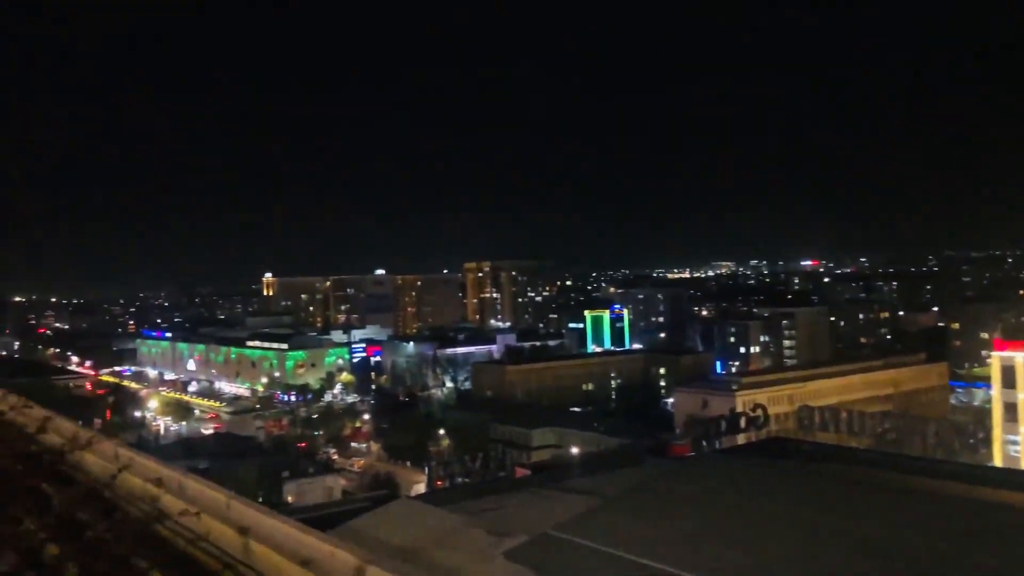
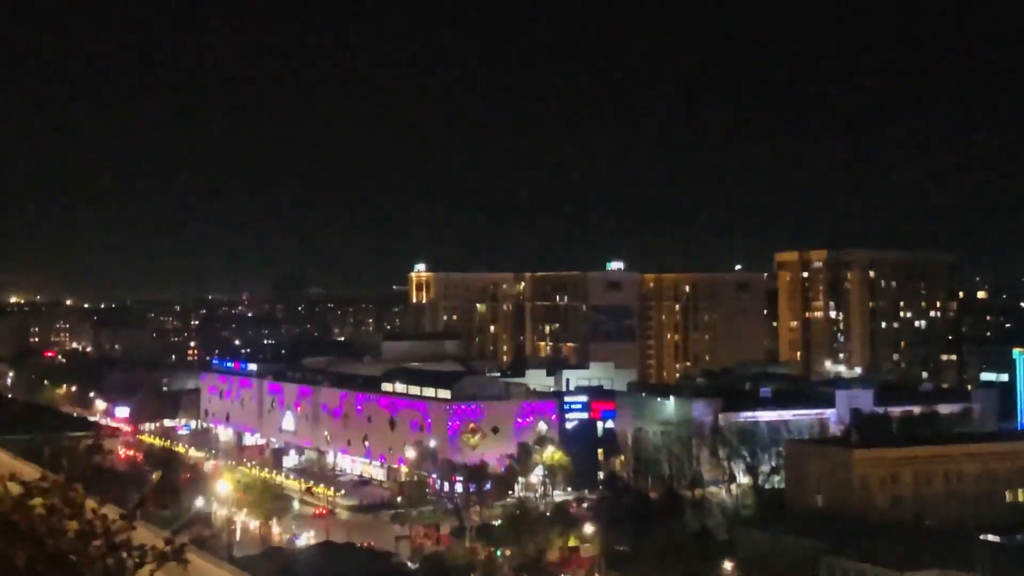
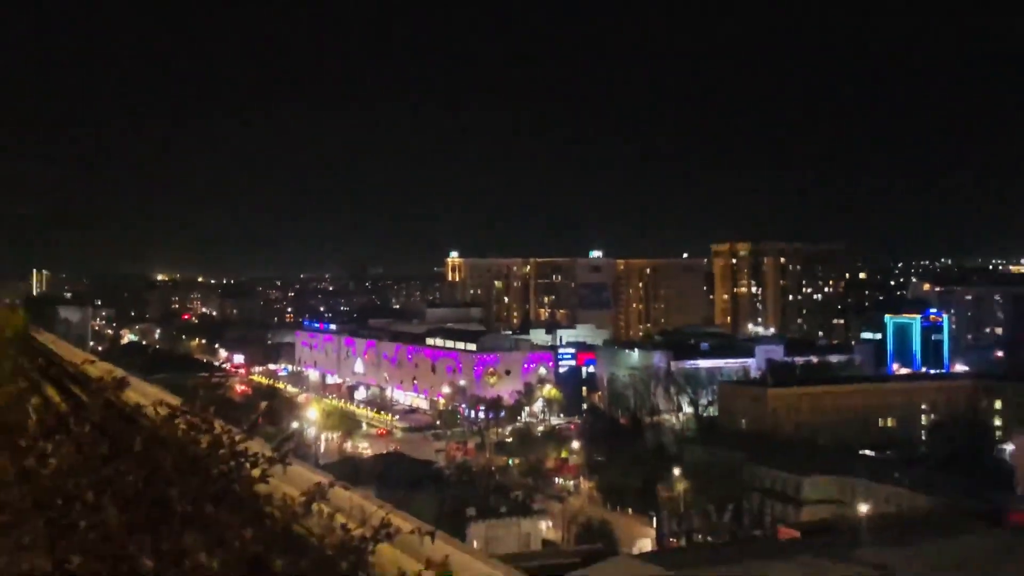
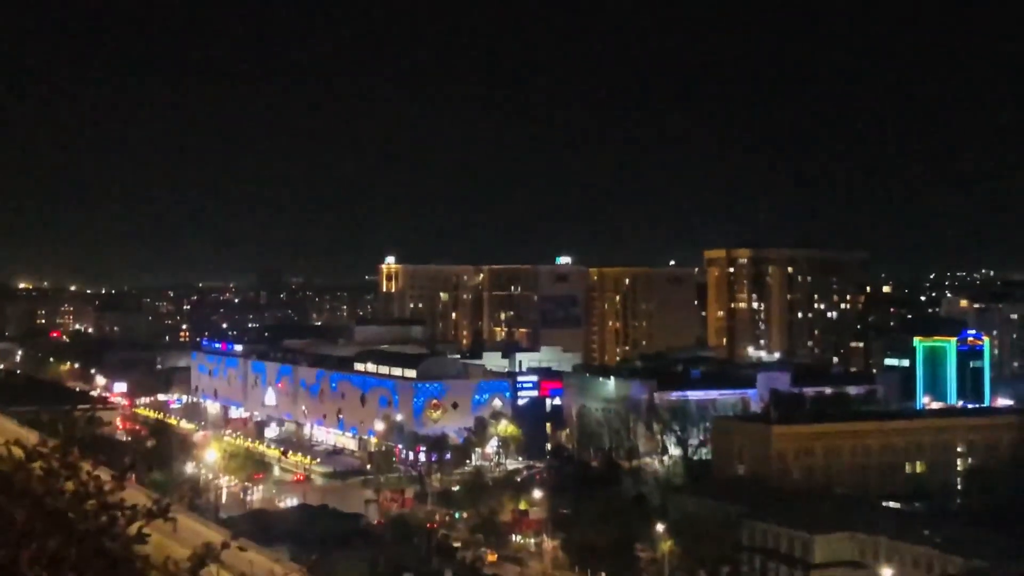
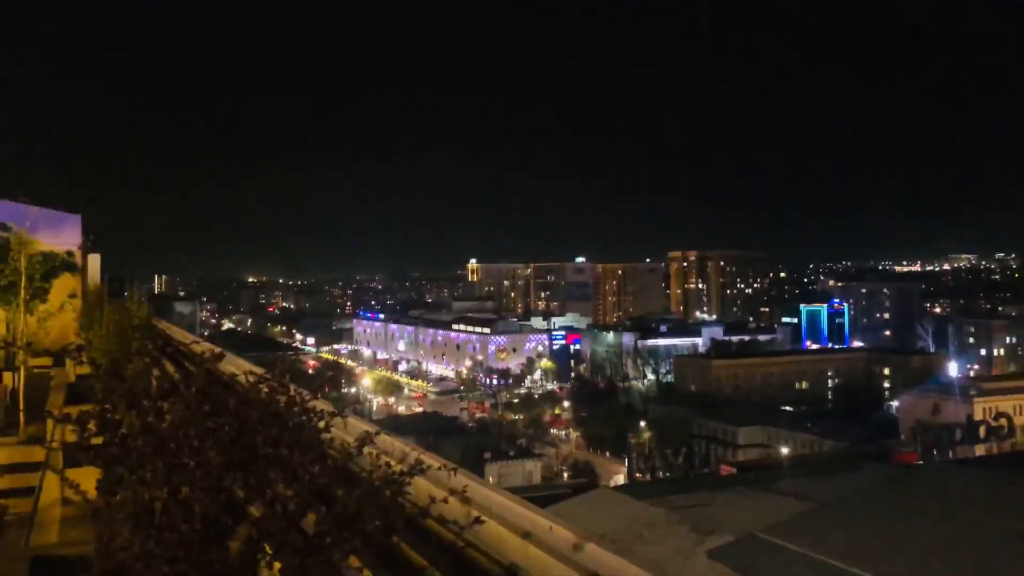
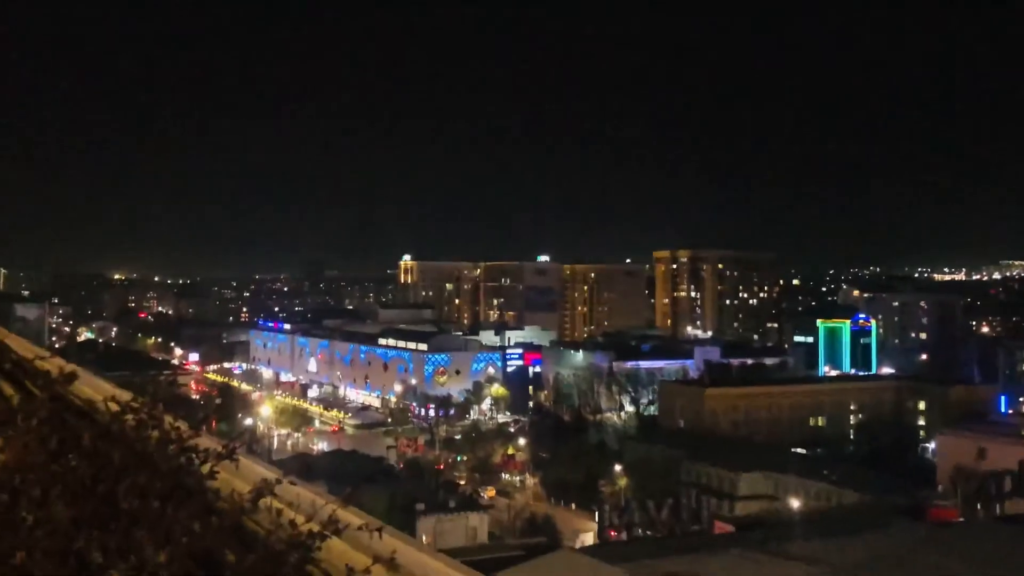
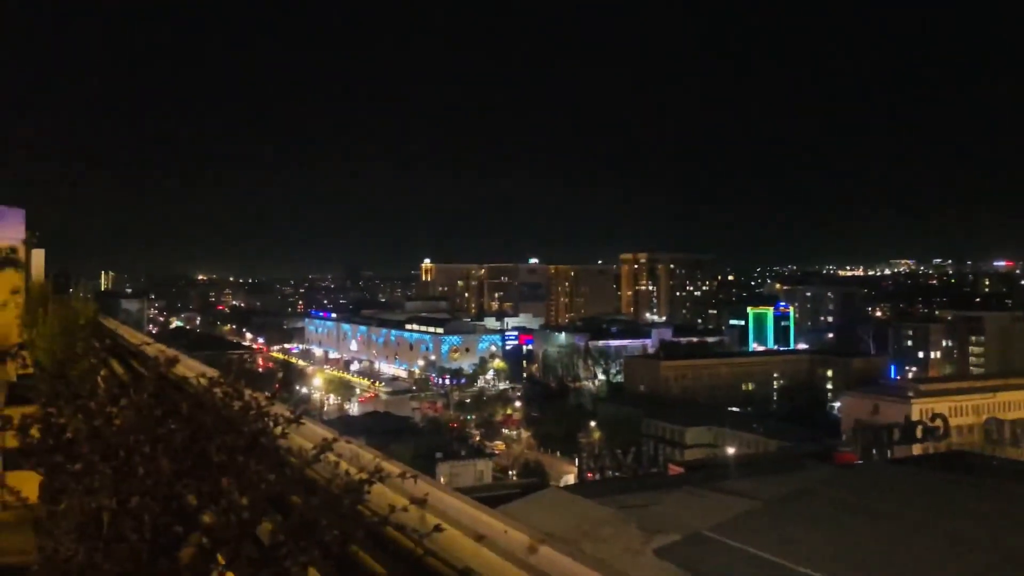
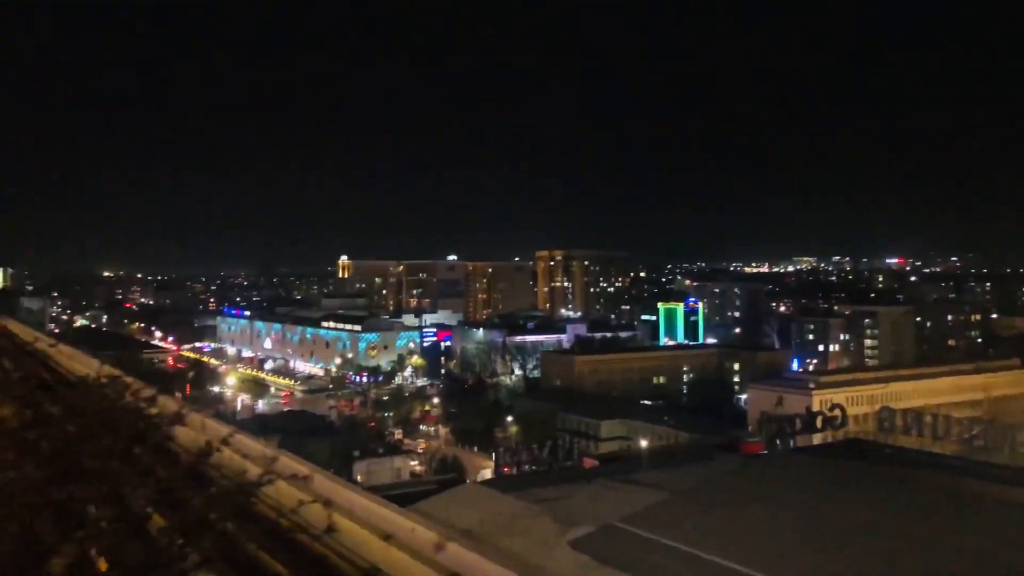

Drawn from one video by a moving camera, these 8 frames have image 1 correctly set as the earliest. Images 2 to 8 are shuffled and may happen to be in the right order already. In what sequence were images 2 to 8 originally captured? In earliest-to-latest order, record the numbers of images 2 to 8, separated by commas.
8, 7, 6, 4, 2, 3, 5
